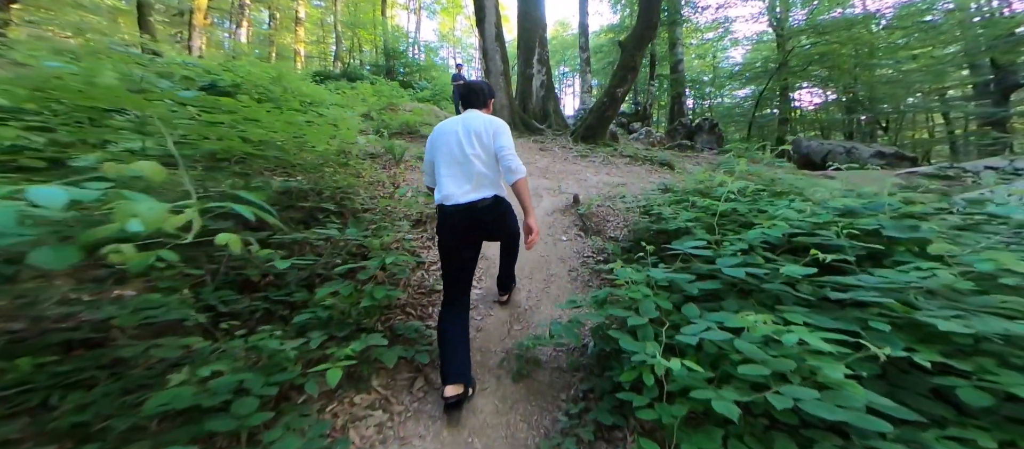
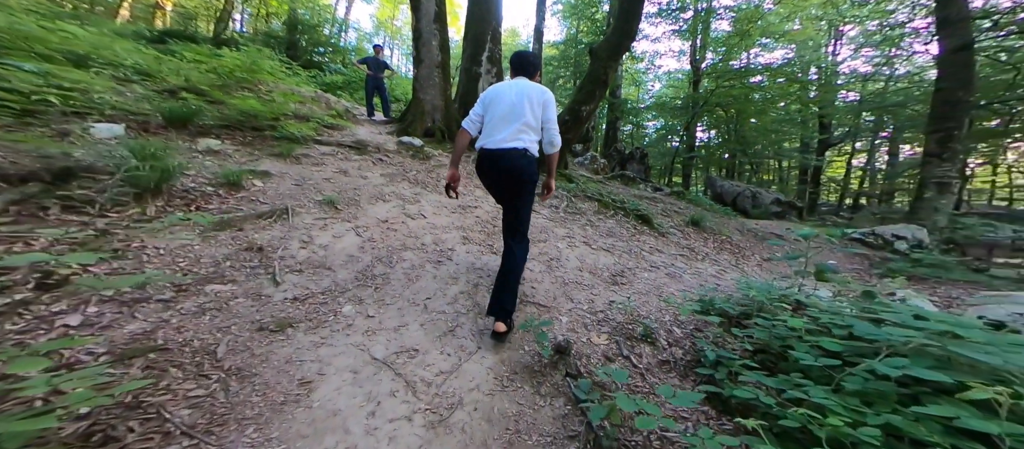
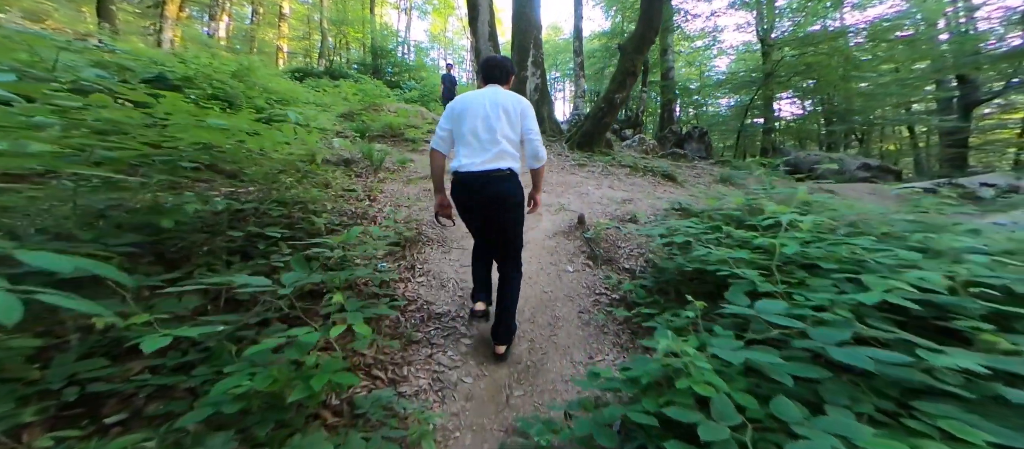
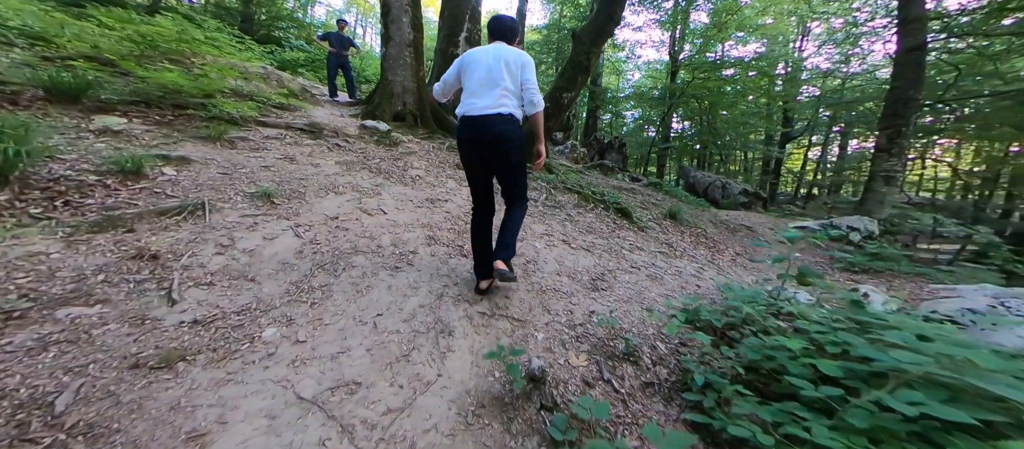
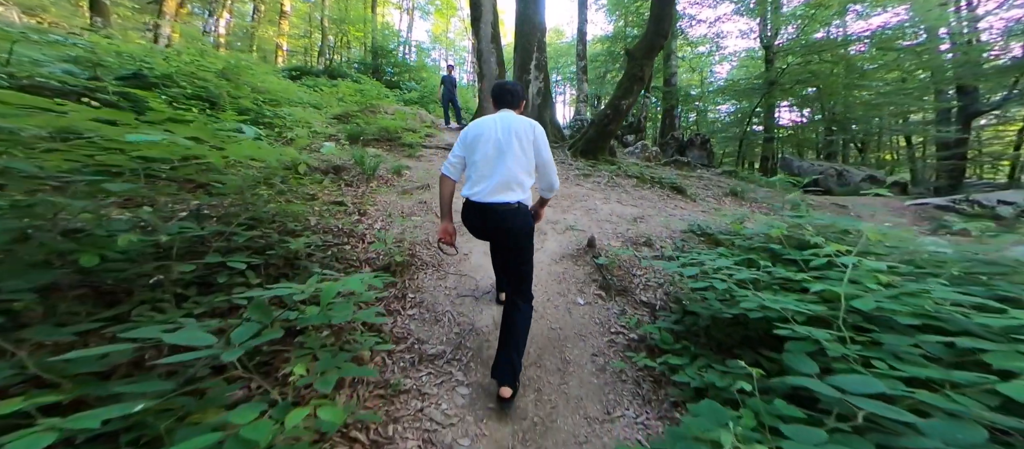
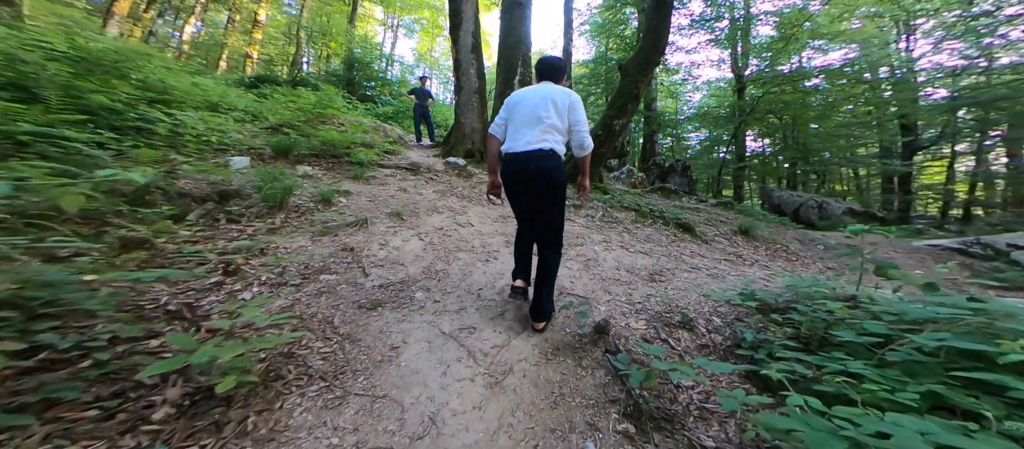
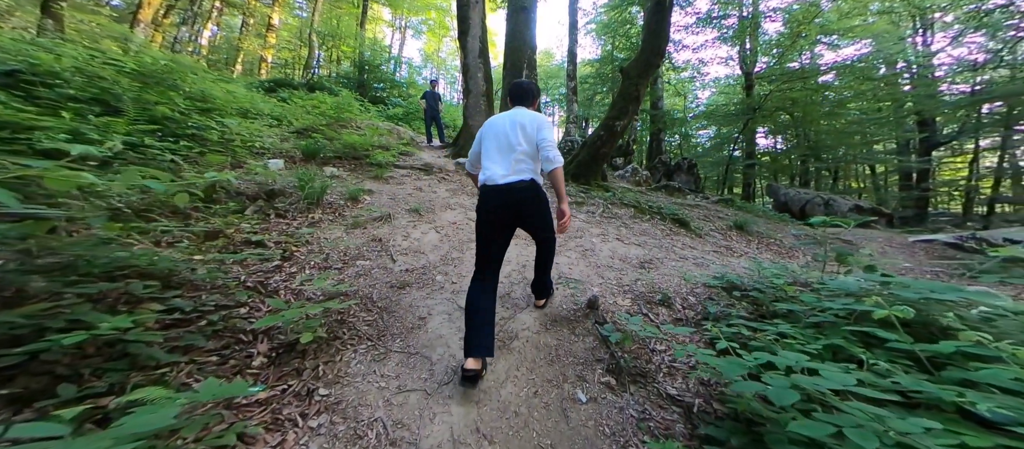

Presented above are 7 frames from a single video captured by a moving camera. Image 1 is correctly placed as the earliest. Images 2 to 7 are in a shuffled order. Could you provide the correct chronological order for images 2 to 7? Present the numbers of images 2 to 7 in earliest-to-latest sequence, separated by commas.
3, 5, 7, 6, 2, 4
